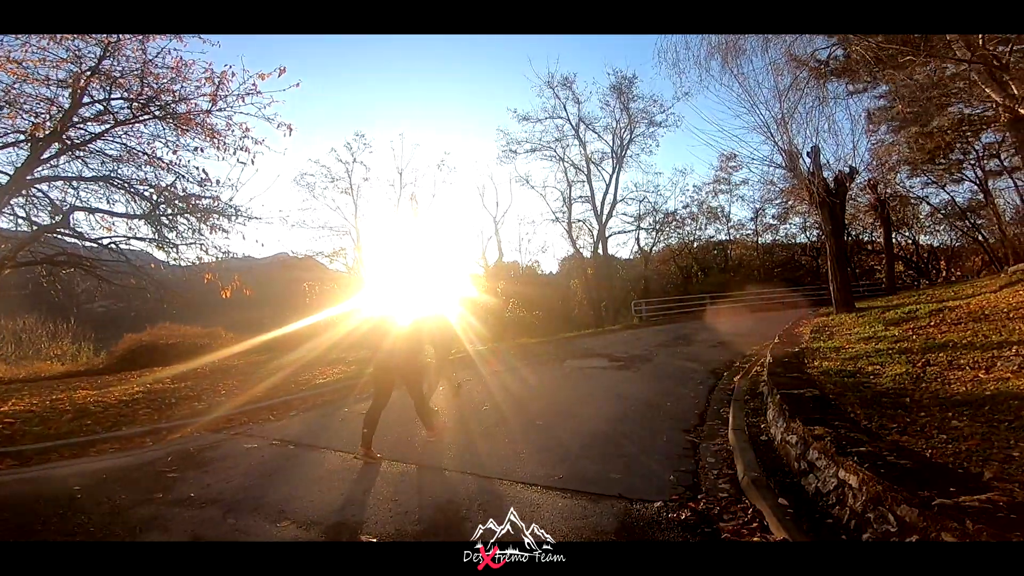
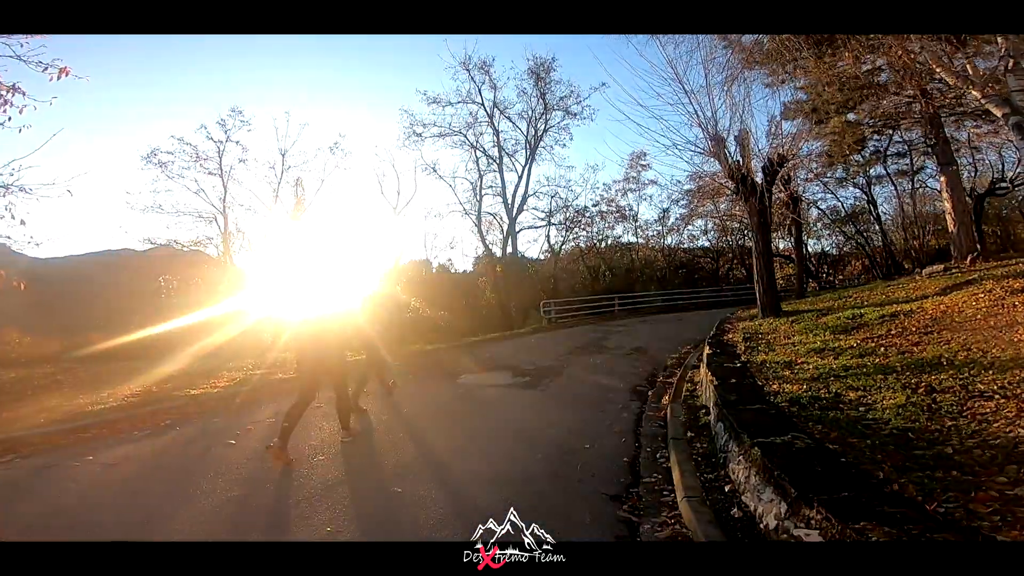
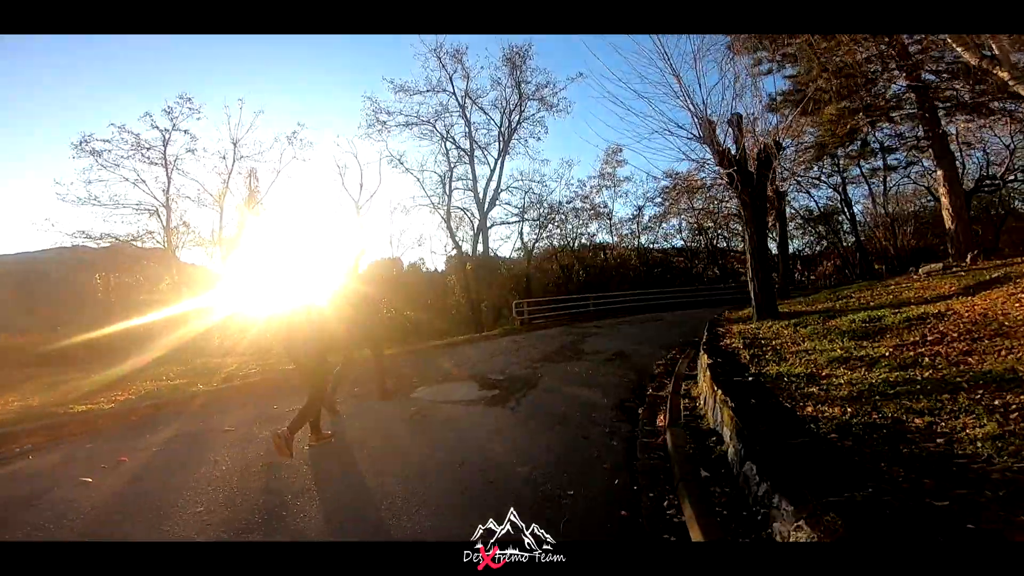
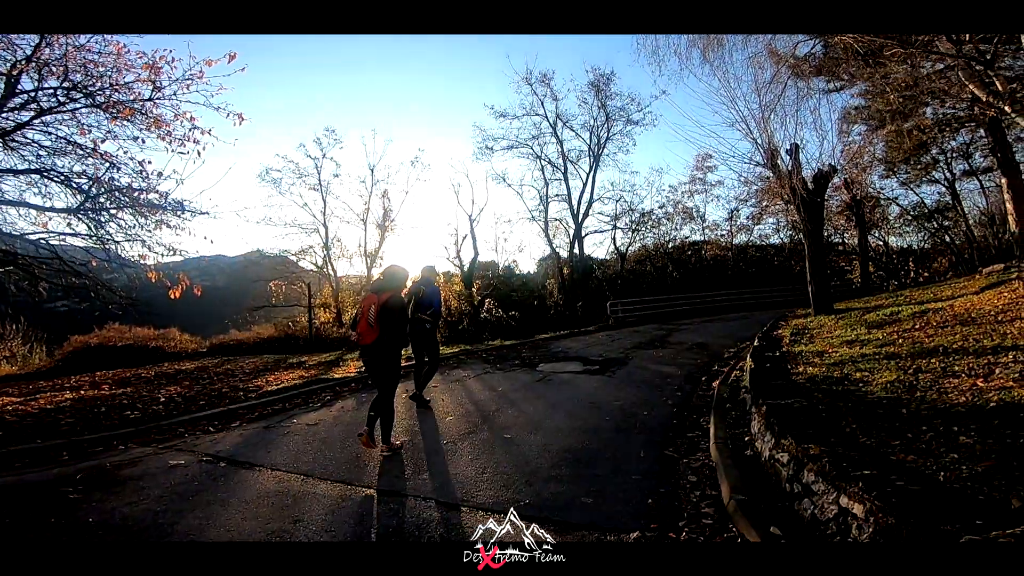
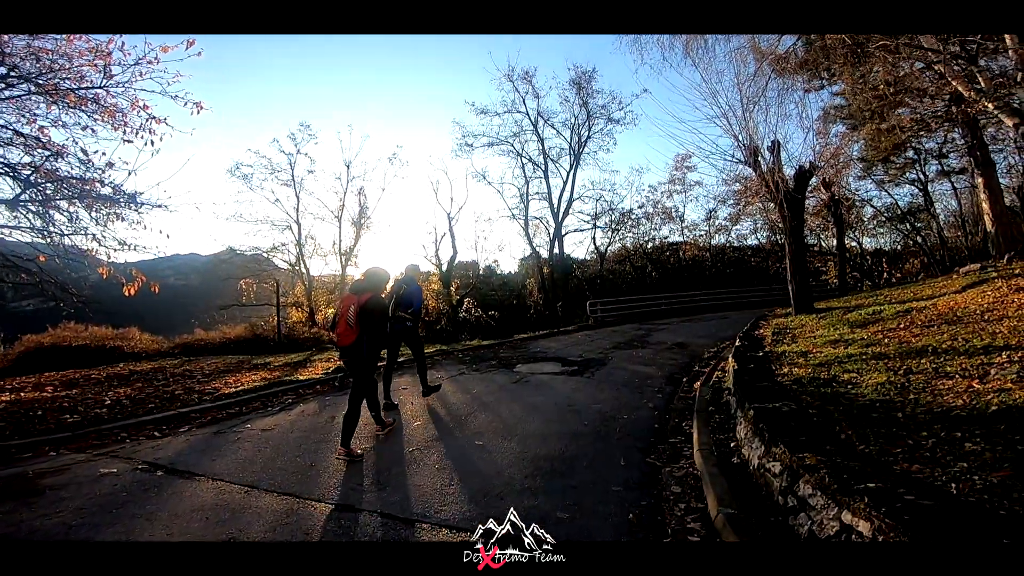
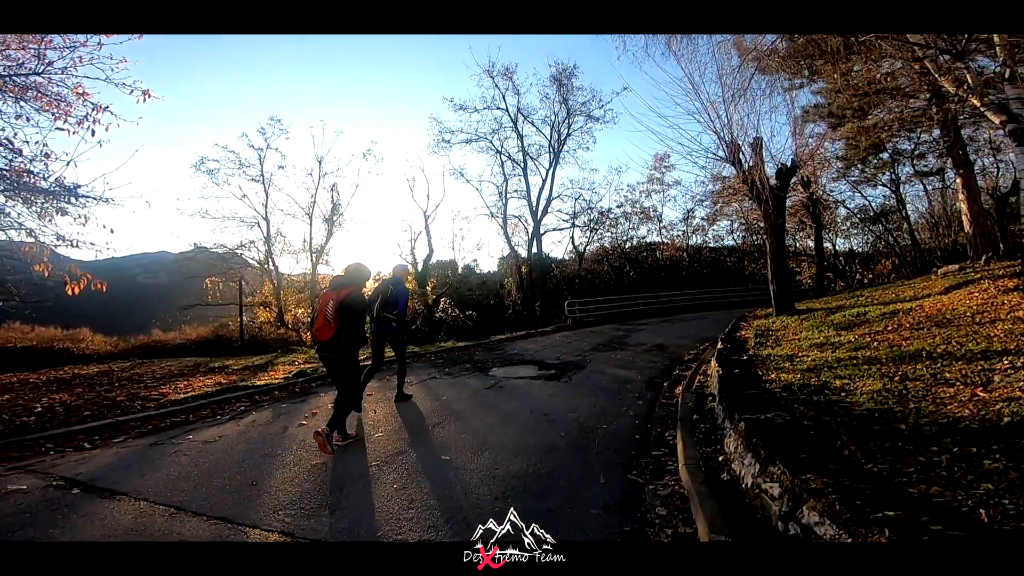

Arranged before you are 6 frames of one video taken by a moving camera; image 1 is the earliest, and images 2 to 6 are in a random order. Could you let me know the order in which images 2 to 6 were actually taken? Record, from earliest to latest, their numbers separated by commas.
4, 5, 6, 2, 3
